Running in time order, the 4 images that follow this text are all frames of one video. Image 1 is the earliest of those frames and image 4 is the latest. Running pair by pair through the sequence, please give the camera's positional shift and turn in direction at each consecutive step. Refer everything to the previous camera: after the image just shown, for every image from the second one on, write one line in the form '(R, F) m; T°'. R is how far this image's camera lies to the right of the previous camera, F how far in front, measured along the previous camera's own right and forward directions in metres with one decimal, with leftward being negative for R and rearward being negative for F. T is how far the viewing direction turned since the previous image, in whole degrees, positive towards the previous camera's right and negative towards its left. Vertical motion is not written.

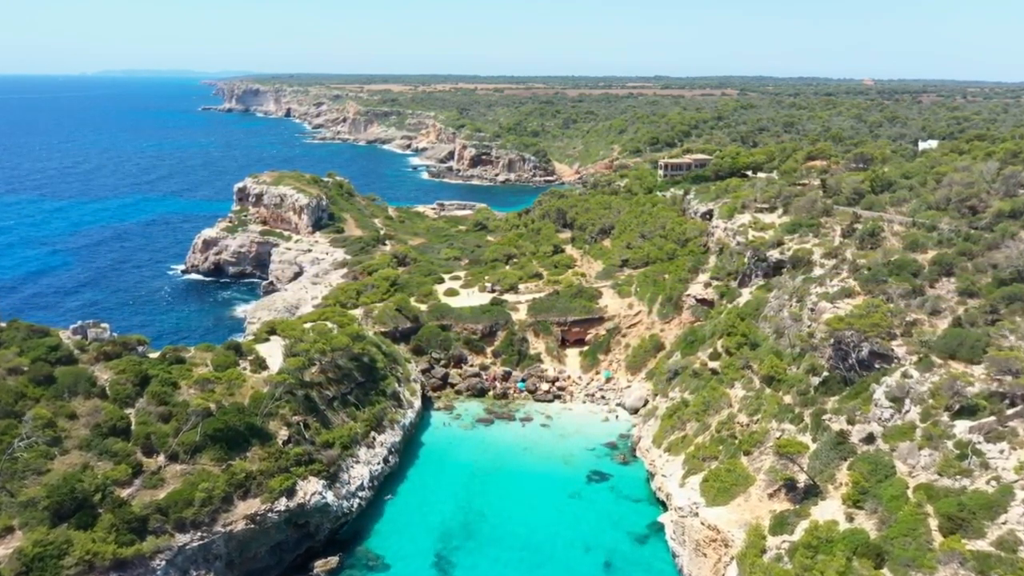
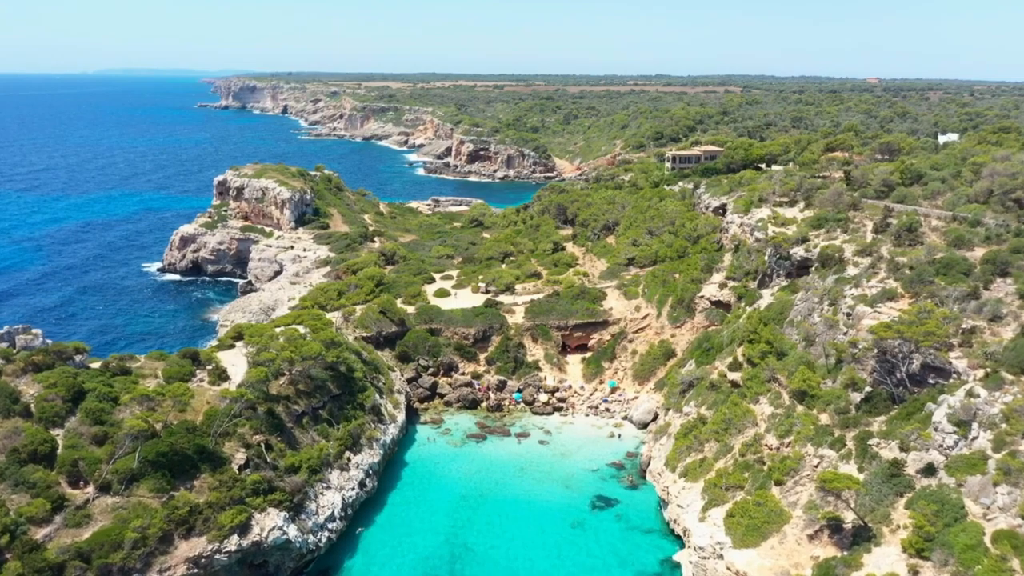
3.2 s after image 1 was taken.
(+0.3, +4.5) m; 0°
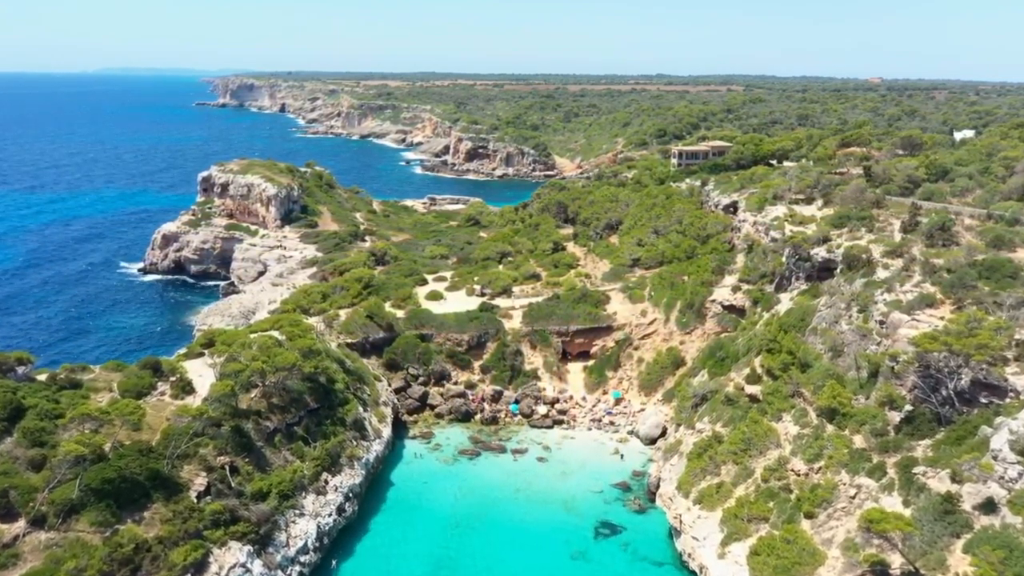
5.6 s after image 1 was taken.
(+0.2, +3.2) m; 0°
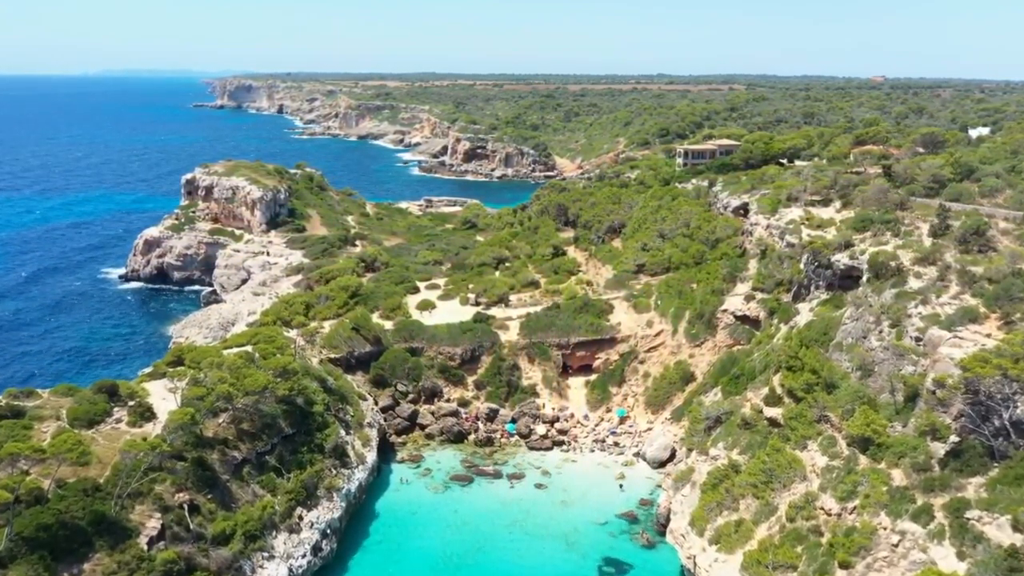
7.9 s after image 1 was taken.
(+0.3, +3.0) m; 0°
